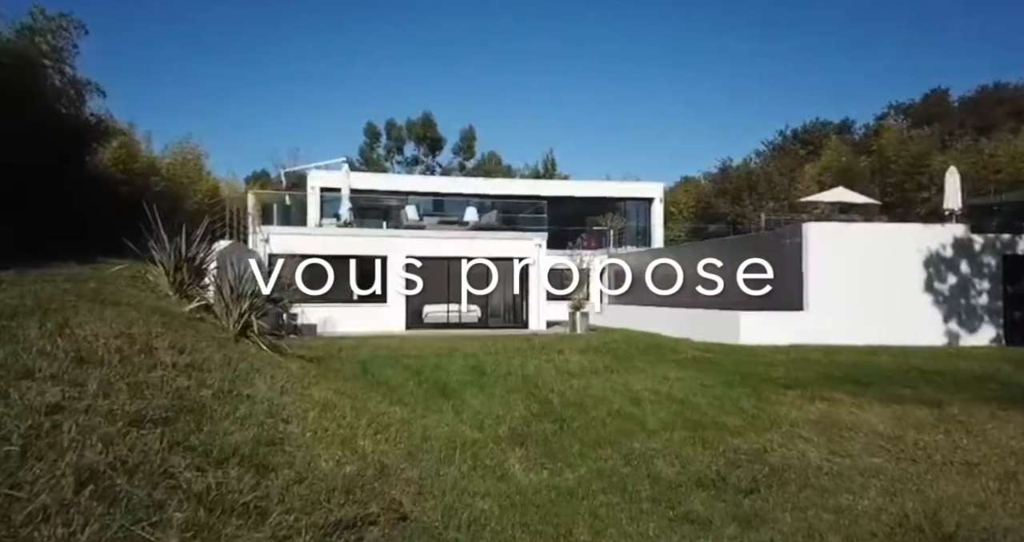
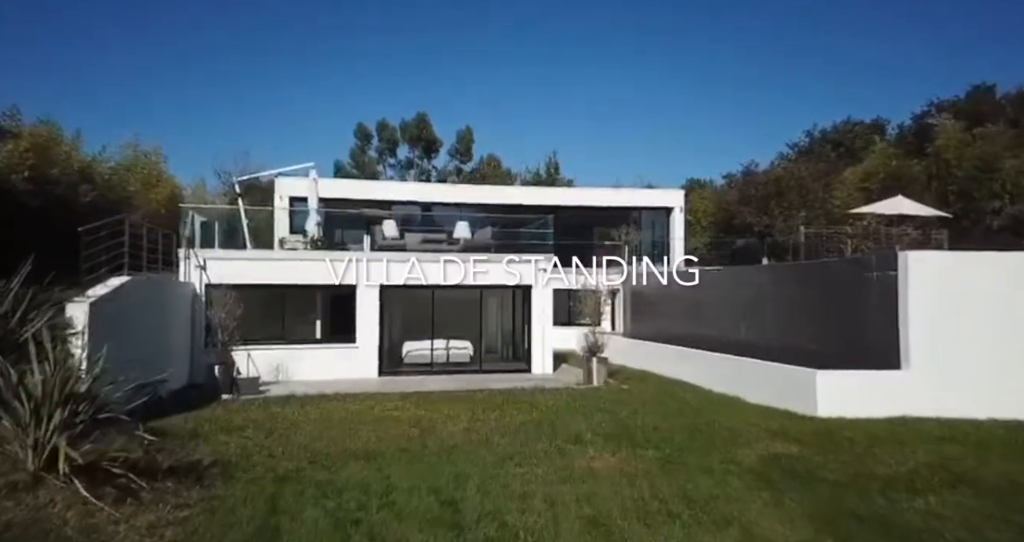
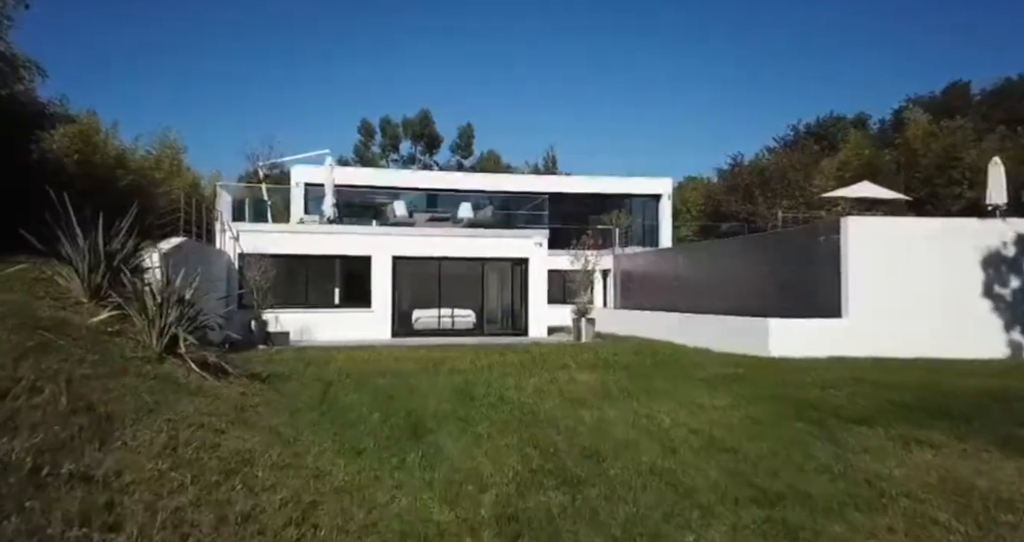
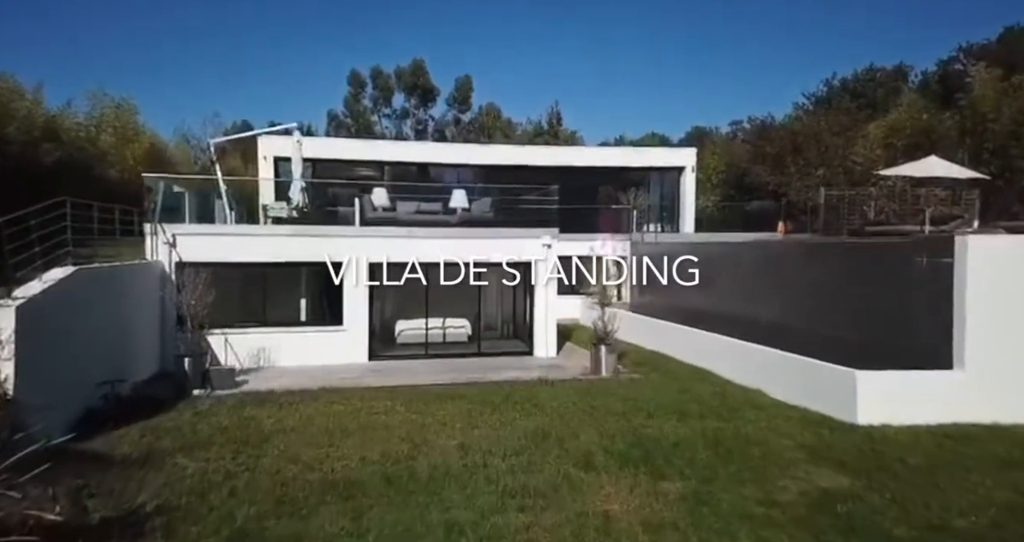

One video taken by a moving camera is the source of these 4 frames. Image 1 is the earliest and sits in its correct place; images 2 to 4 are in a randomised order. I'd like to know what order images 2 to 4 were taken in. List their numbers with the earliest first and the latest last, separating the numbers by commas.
3, 2, 4
